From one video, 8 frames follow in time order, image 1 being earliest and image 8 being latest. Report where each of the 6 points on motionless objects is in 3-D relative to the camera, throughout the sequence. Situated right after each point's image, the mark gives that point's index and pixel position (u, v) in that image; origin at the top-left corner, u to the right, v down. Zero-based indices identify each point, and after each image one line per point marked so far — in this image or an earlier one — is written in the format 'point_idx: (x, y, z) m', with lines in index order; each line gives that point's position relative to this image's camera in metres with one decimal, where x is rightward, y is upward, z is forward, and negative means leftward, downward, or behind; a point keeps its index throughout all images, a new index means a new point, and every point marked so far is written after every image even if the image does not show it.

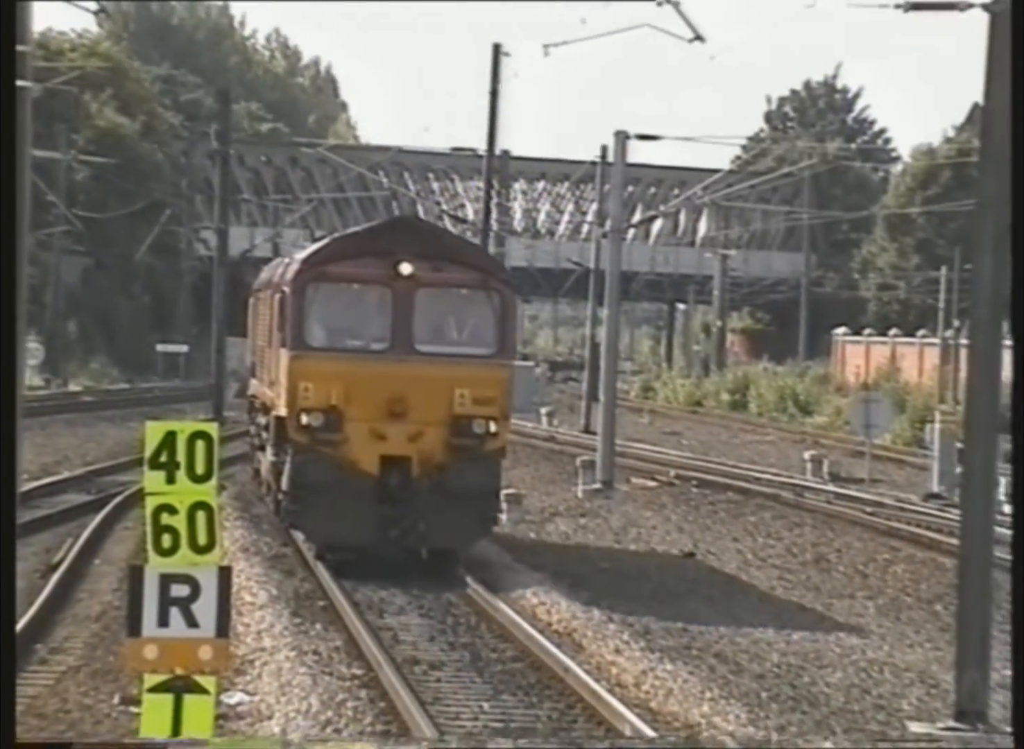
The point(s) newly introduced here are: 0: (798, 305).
0: (+0.8, +0.2, +4.1) m
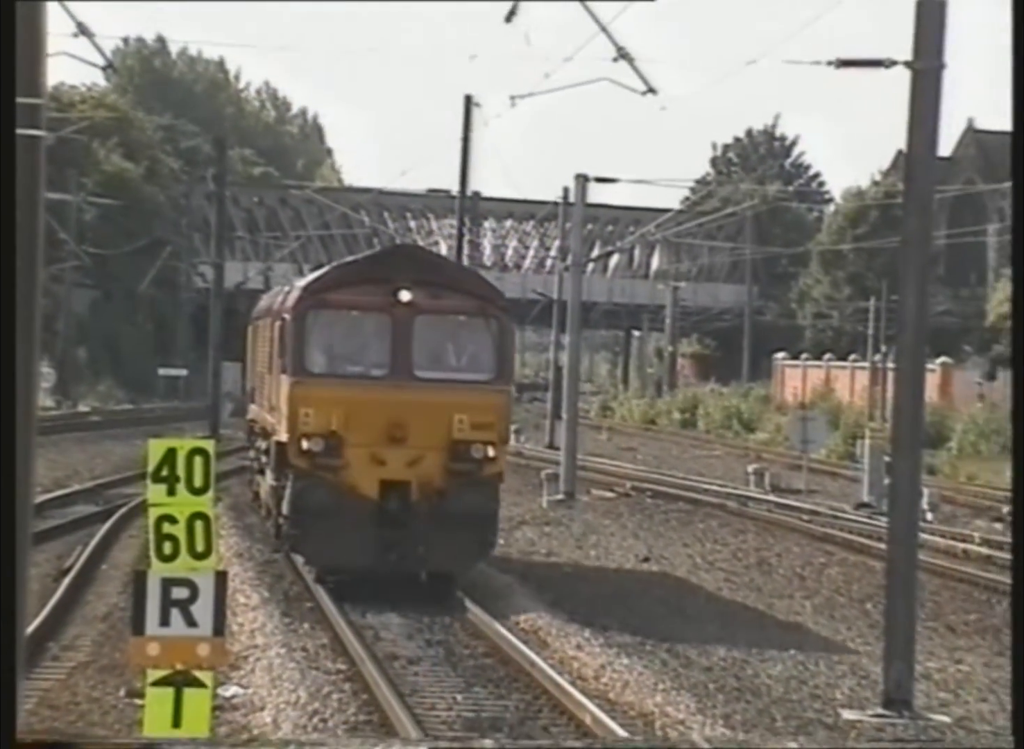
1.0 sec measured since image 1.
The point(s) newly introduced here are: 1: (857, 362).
0: (+0.7, +0.1, +4.5) m
1: (+1.0, 0.0, +4.5) m
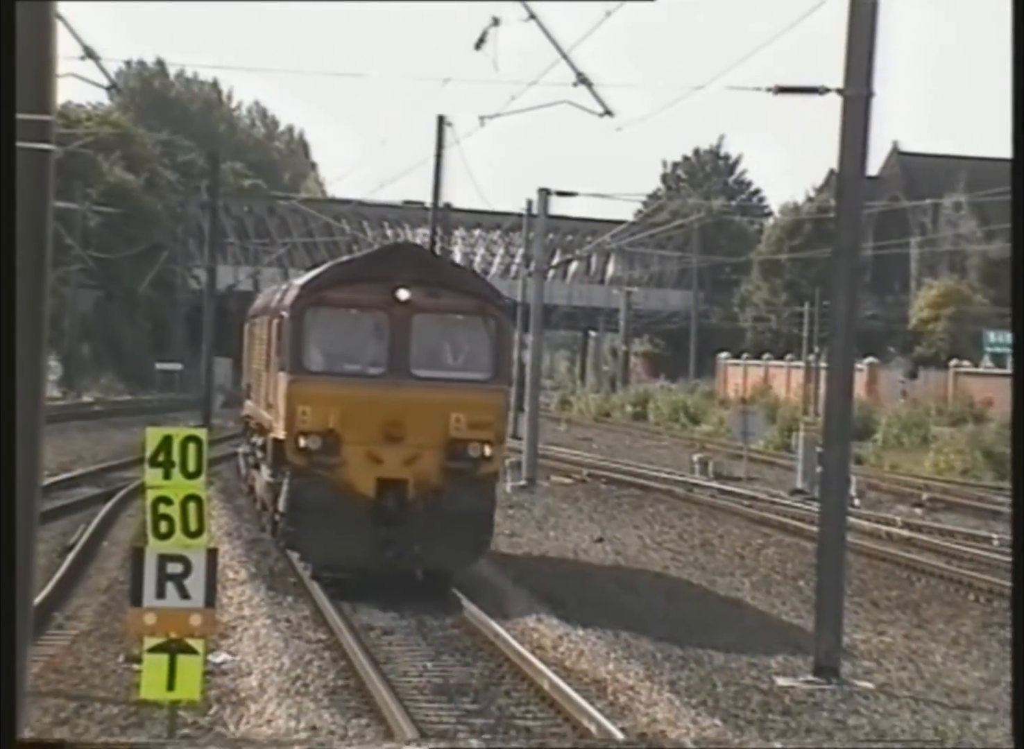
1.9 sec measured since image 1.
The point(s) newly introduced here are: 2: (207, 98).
0: (+0.6, +0.1, +4.9) m
1: (+0.9, 0.0, +4.9) m
2: (-1.0, +0.9, +4.8) m
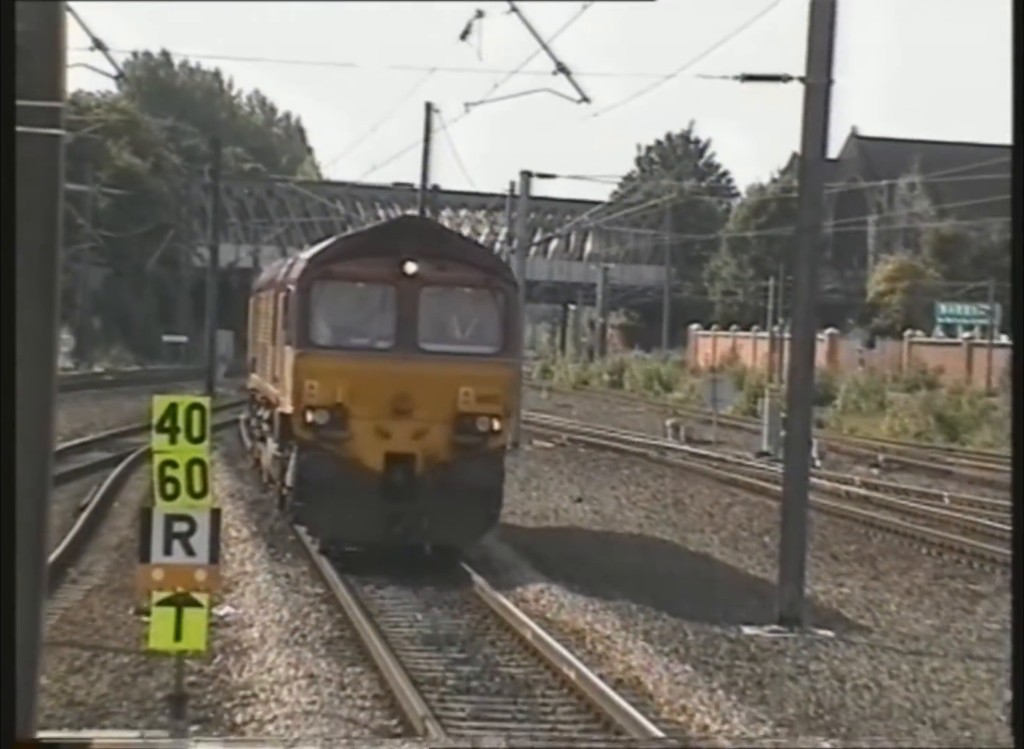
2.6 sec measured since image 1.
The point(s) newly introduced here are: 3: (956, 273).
0: (+0.5, +0.2, +5.3) m
1: (+0.8, +0.1, +5.3) m
2: (-1.0, +1.0, +5.1) m
3: (+1.5, +0.3, +5.2) m
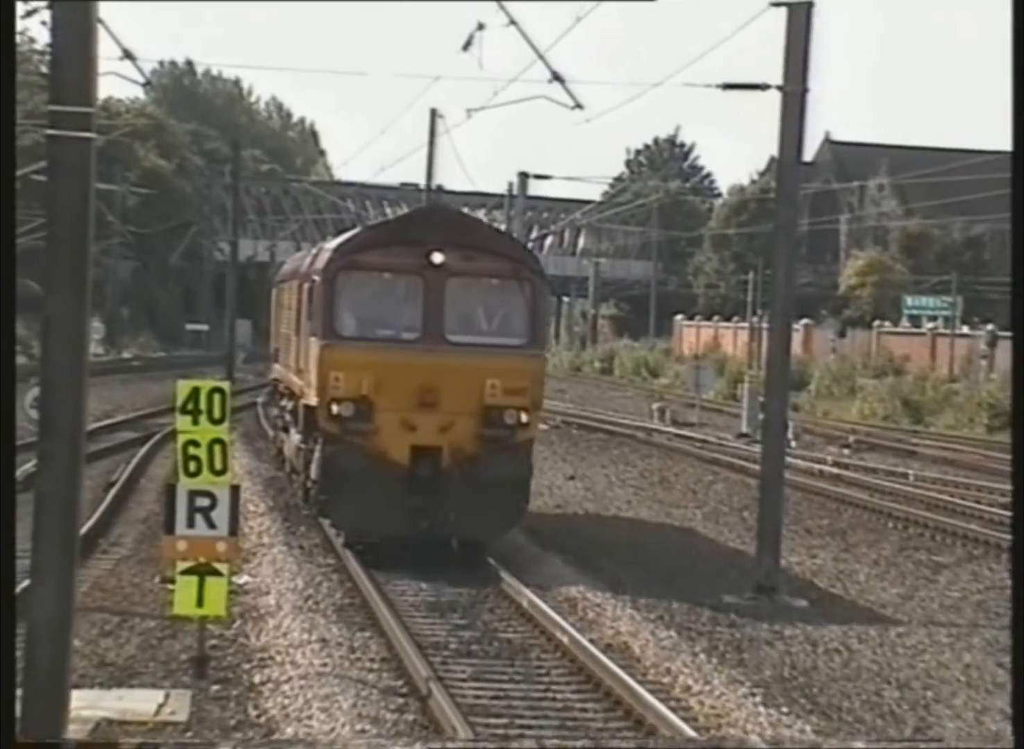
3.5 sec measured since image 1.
0: (+0.5, +0.3, +5.7) m
1: (+0.8, +0.2, +5.7) m
2: (-1.0, +1.0, +5.5) m
3: (+1.5, +0.4, +5.6) m
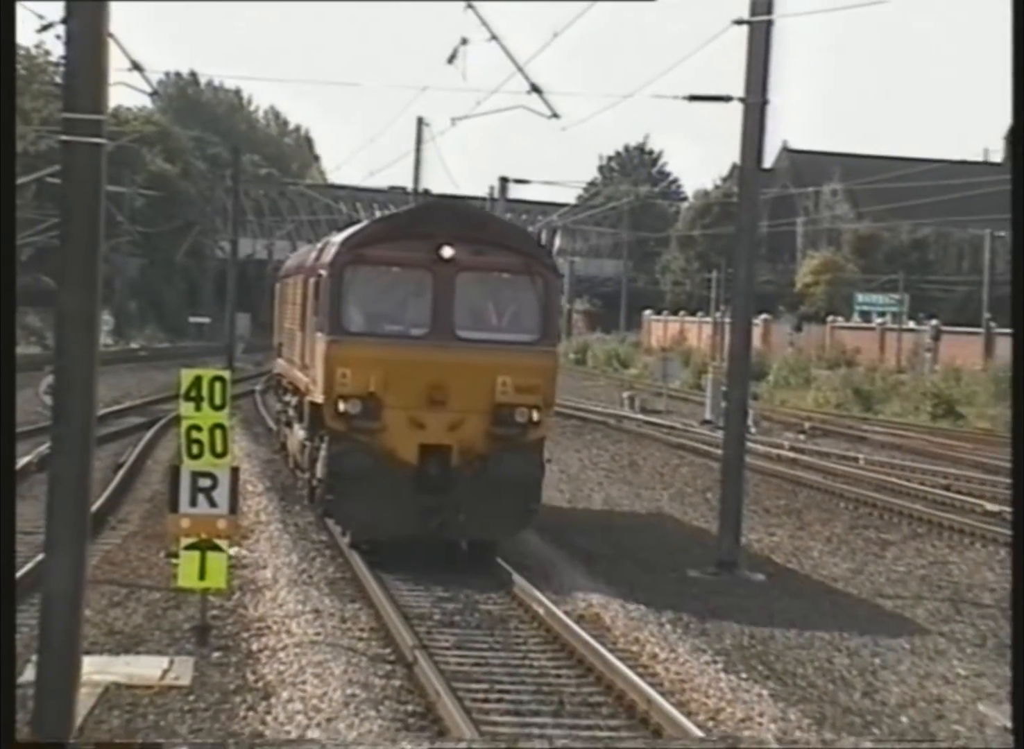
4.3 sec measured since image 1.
0: (+0.4, +0.3, +6.1) m
1: (+0.8, +0.2, +6.1) m
2: (-1.1, +1.1, +6.0) m
3: (+1.4, +0.4, +6.0) m
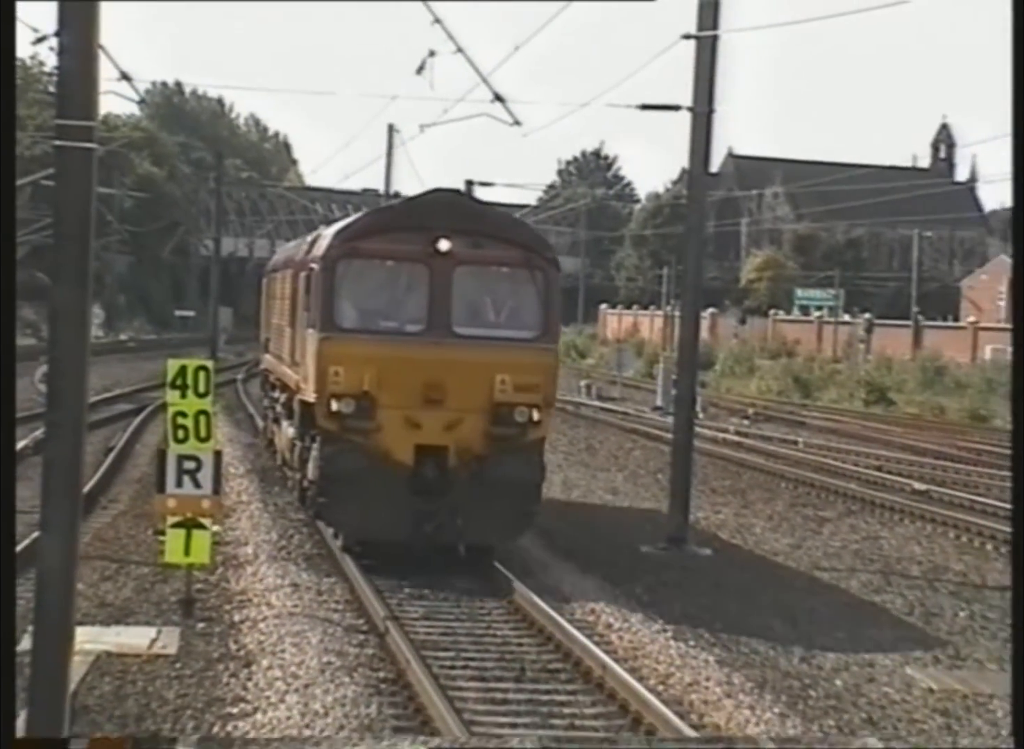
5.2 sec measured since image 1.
0: (+0.3, +0.4, +6.6) m
1: (+0.6, +0.3, +6.6) m
2: (-1.2, +1.1, +6.4) m
3: (+1.2, +0.5, +6.5) m
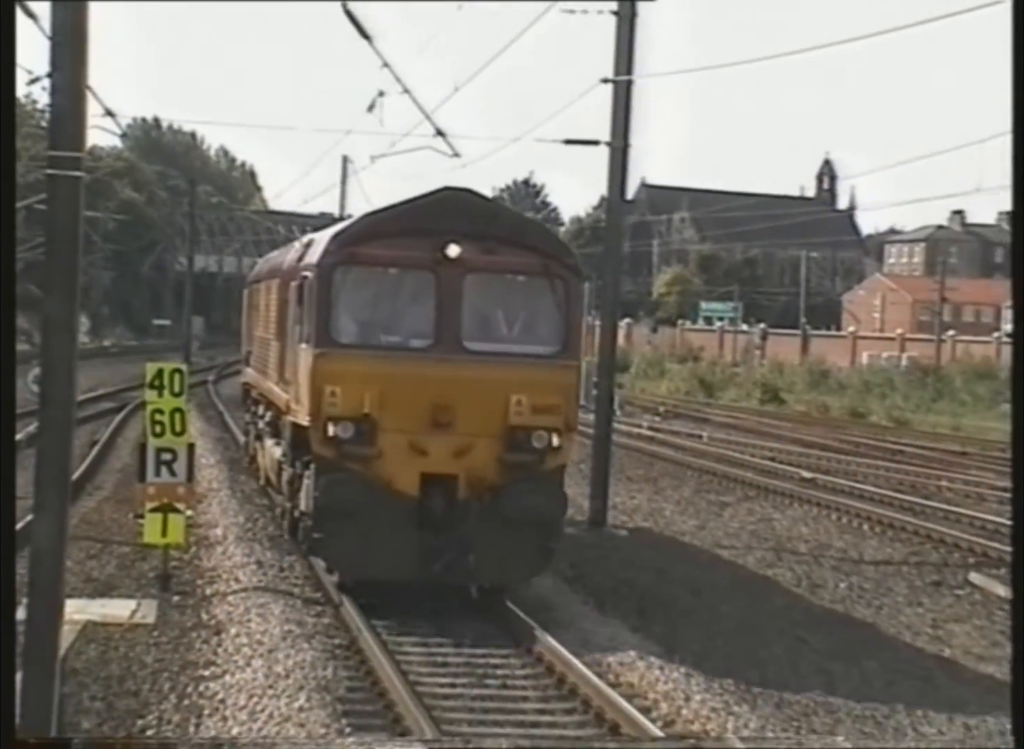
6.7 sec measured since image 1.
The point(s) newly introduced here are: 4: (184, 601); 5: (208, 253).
0: (0.0, +0.3, +7.5) m
1: (+0.3, +0.3, +7.5) m
2: (-1.5, +1.1, +7.2) m
3: (+1.0, +0.4, +7.4) m
4: (-1.5, -1.0, +7.2) m
5: (-1.5, +0.6, +7.5) m
